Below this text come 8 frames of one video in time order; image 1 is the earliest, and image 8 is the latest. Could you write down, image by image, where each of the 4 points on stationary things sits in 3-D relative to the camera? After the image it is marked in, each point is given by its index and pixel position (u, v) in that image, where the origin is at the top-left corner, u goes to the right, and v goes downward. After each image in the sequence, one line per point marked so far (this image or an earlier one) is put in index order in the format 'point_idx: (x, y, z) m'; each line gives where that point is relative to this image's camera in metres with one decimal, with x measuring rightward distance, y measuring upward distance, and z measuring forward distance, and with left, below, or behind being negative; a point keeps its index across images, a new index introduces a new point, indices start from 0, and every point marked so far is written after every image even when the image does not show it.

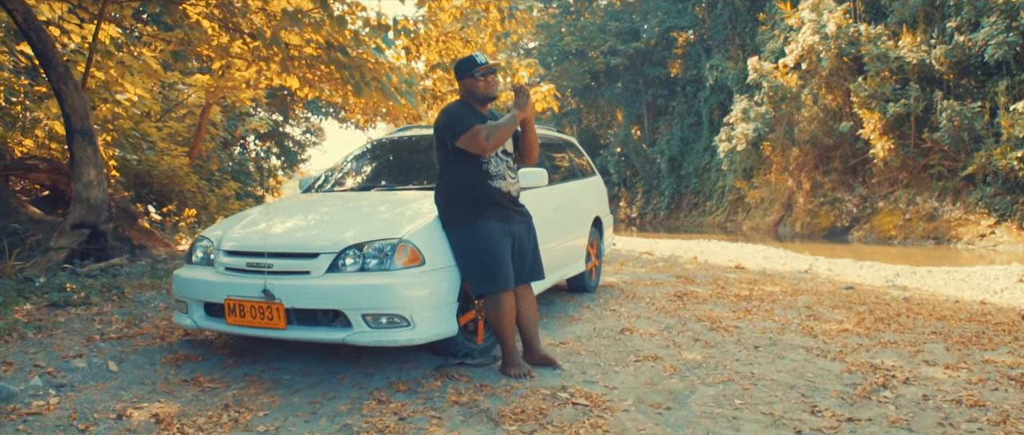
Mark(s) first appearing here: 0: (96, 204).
0: (-4.7, +0.2, +8.7) m
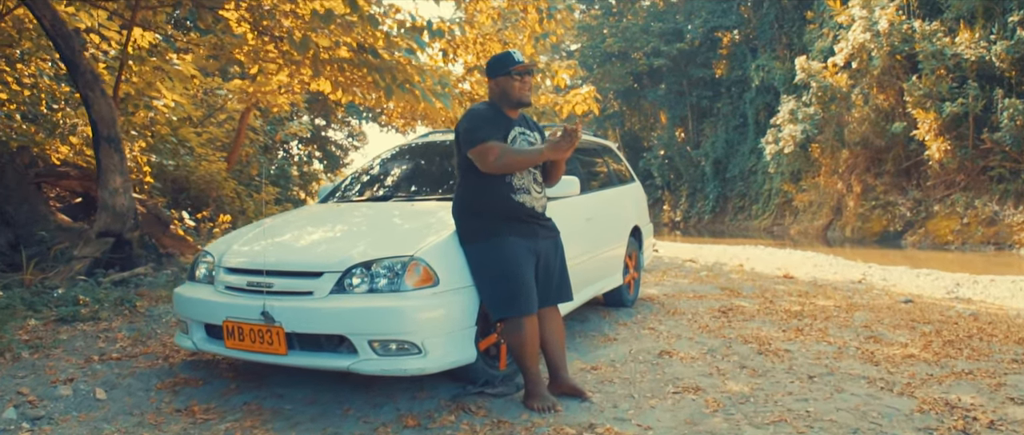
0: (-4.3, +0.1, +8.5) m
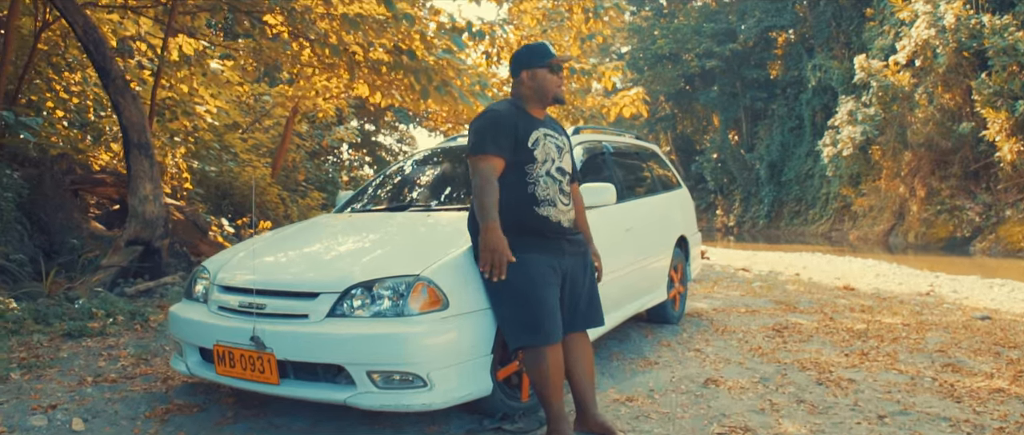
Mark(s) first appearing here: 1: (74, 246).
0: (-3.9, 0.0, +8.4) m
1: (-4.9, -0.3, +8.5) m
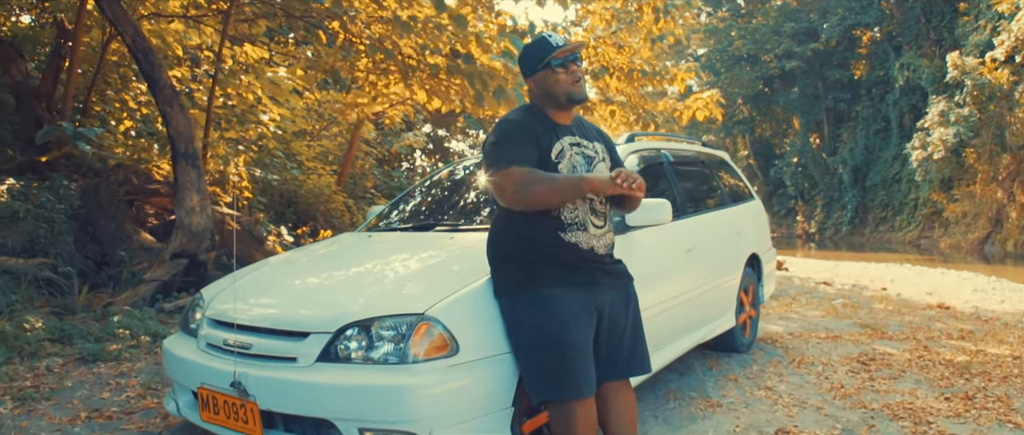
0: (-3.3, -0.1, +8.2) m
1: (-4.3, -0.4, +8.4) m
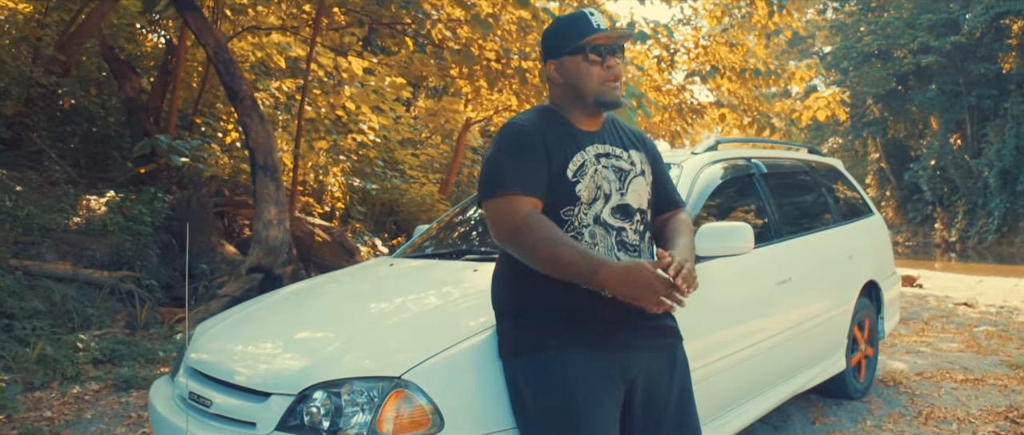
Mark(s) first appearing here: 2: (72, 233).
0: (-2.5, -0.3, +8.0) m
1: (-3.4, -0.6, +8.4) m
2: (-4.6, -0.1, +8.0) m
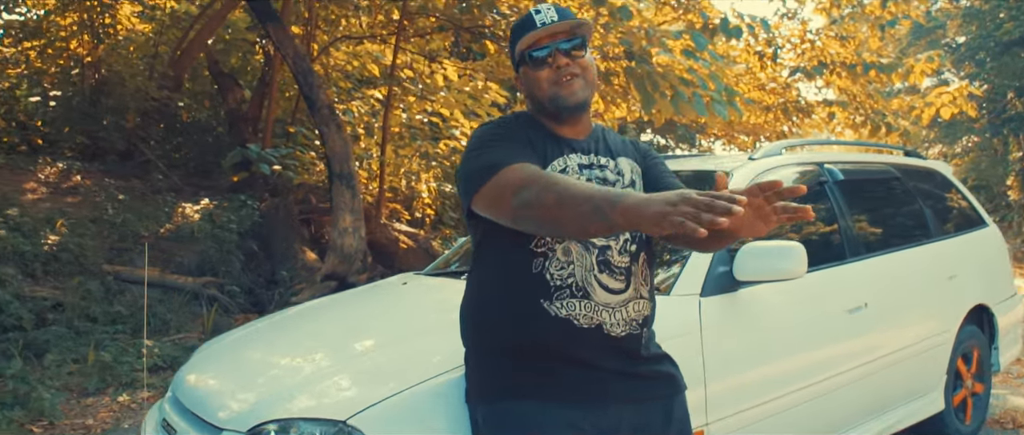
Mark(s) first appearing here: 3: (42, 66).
0: (-1.7, -0.4, +8.0) m
1: (-2.5, -0.7, +8.5) m
2: (-3.8, -0.2, +8.3) m
3: (-6.5, +2.1, +10.8) m
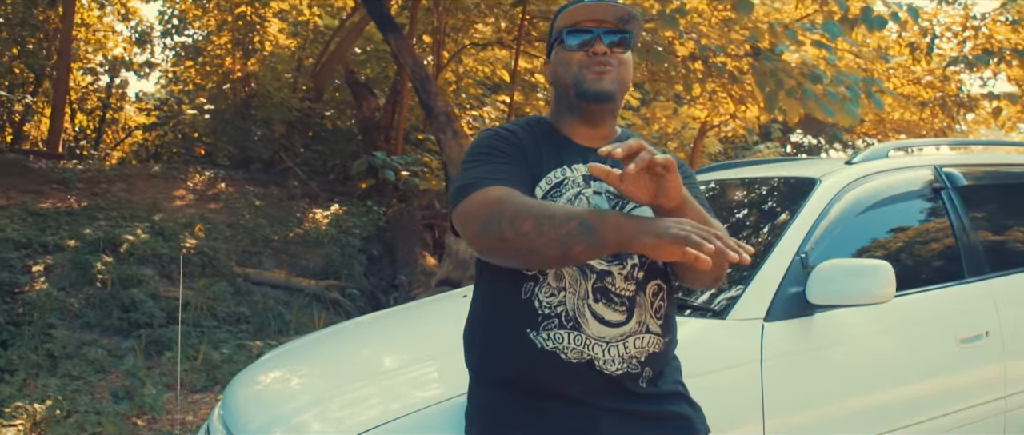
0: (-0.5, -0.4, +8.0) m
1: (-1.2, -0.7, +8.7) m
2: (-2.5, -0.3, +8.7) m
3: (-4.7, +2.1, +11.7) m
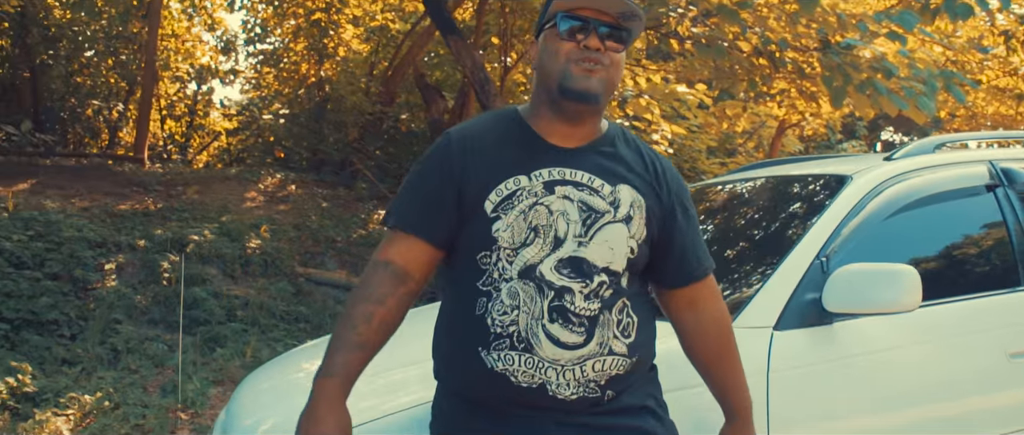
0: (+0.1, -0.4, +8.0) m
1: (-0.6, -0.7, +8.7) m
2: (-1.8, -0.3, +8.9) m
3: (-3.7, +2.0, +12.1) m
